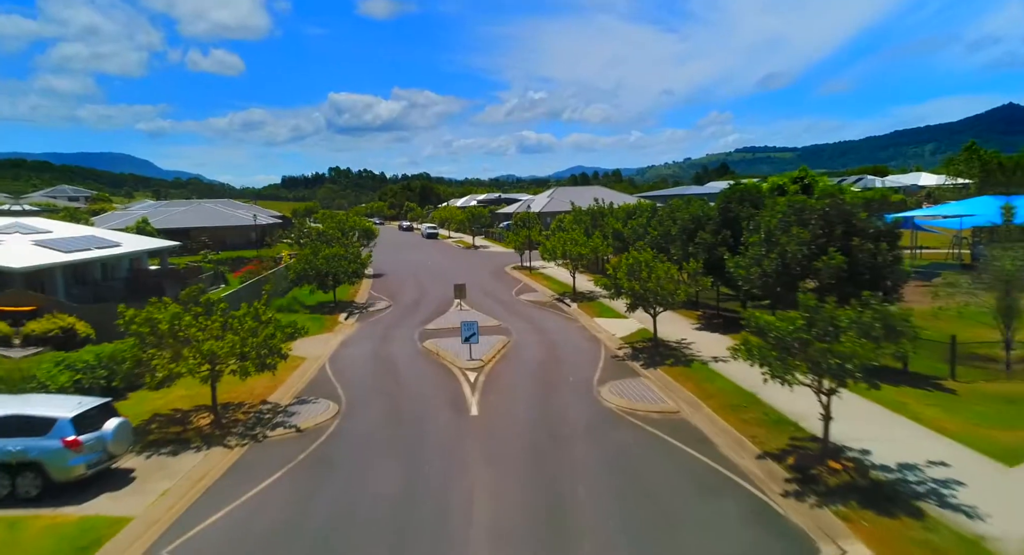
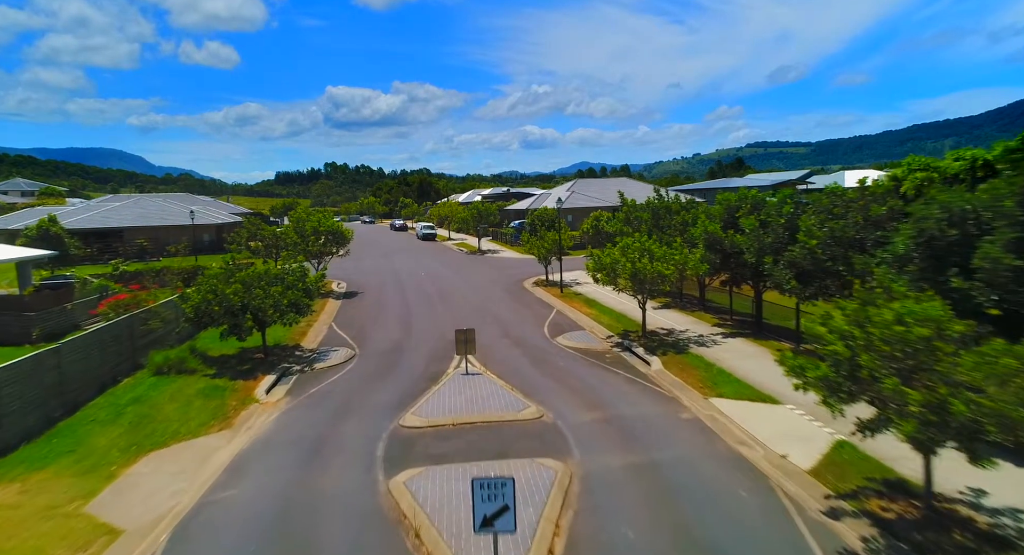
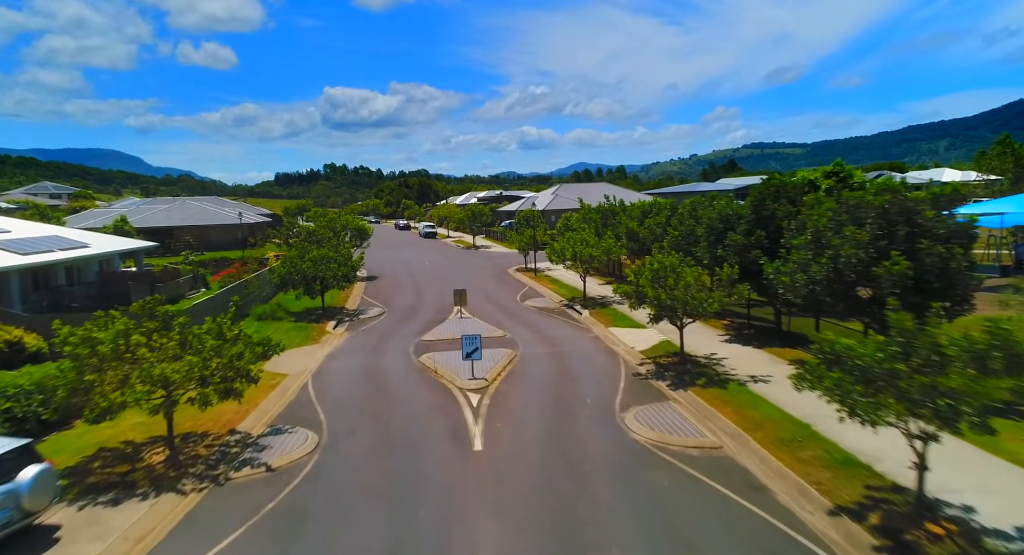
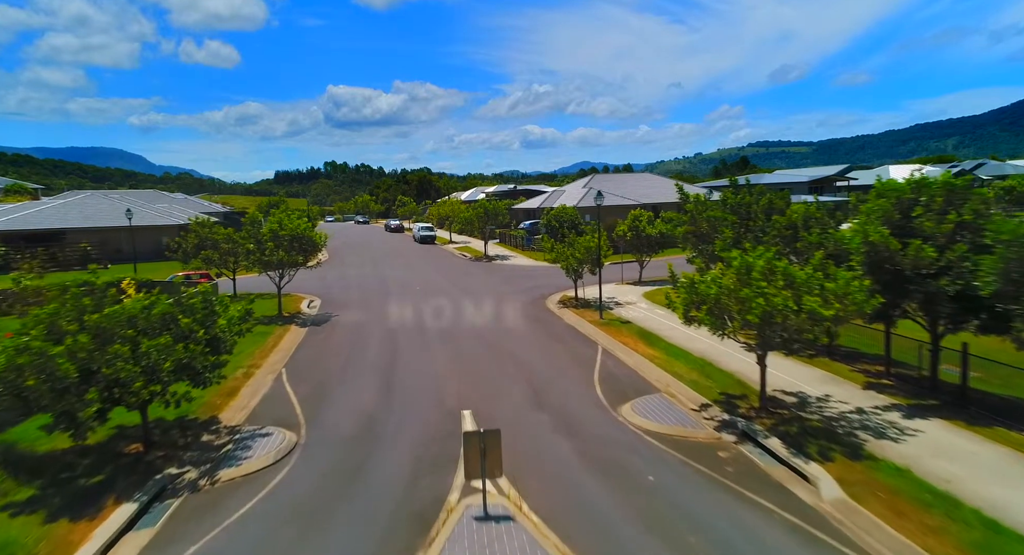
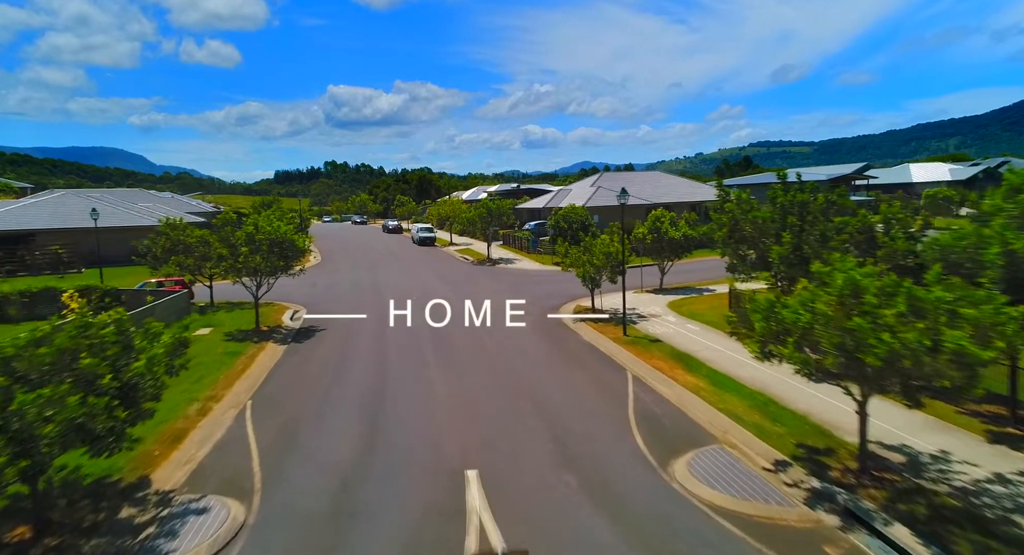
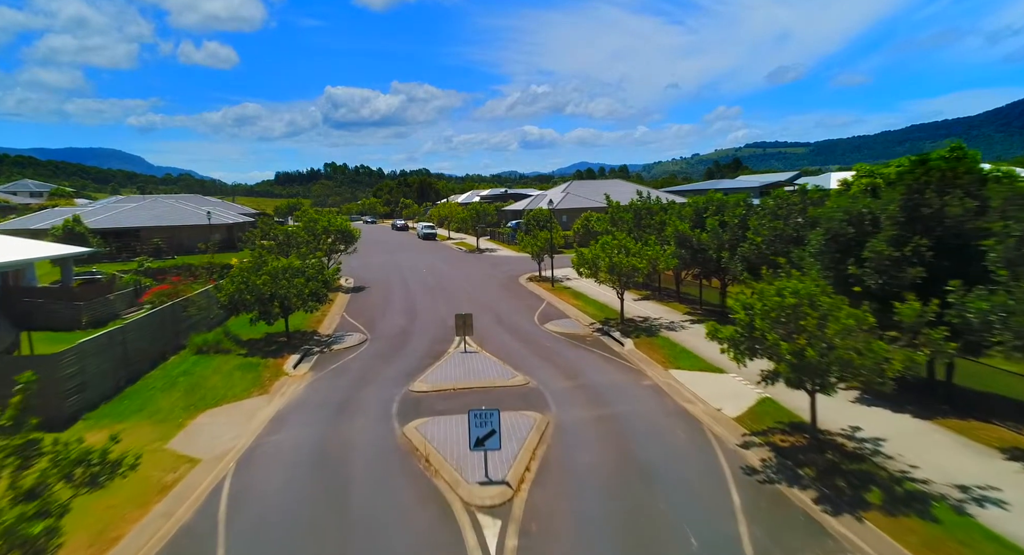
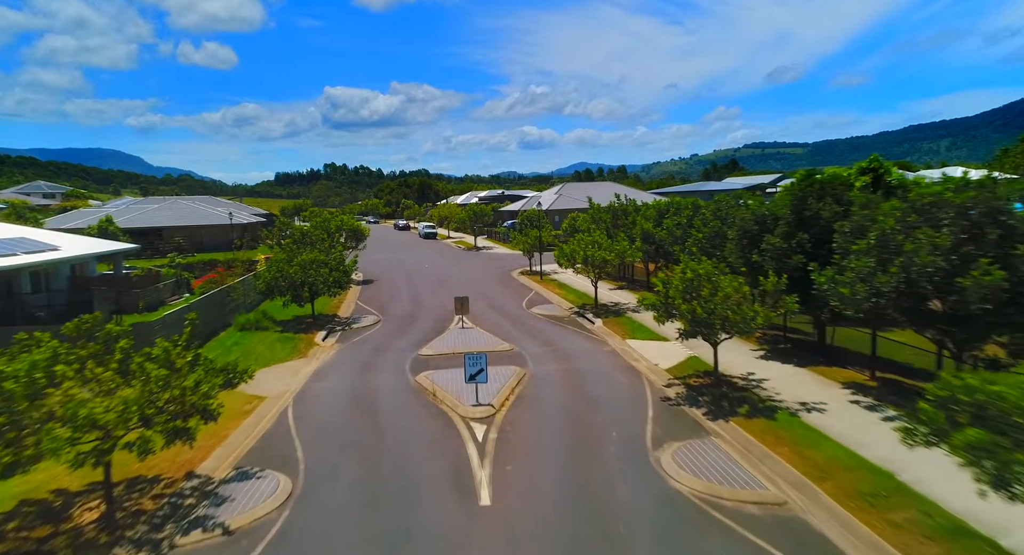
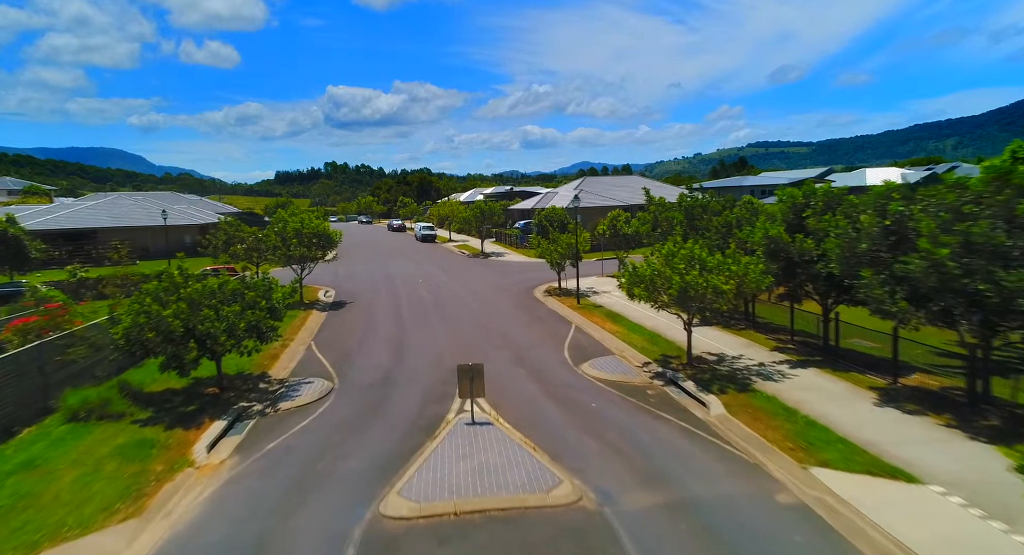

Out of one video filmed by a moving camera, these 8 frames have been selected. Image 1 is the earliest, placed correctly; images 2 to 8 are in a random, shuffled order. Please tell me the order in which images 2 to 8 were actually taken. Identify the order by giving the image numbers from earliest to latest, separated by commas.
3, 7, 6, 2, 8, 4, 5
